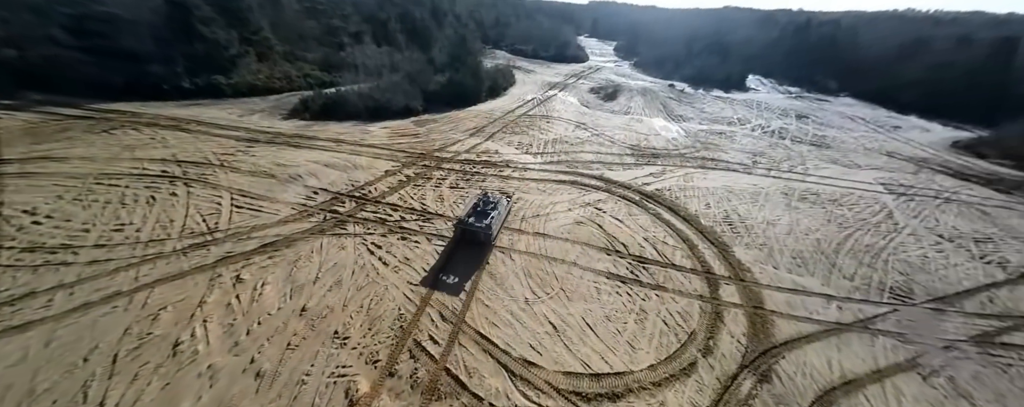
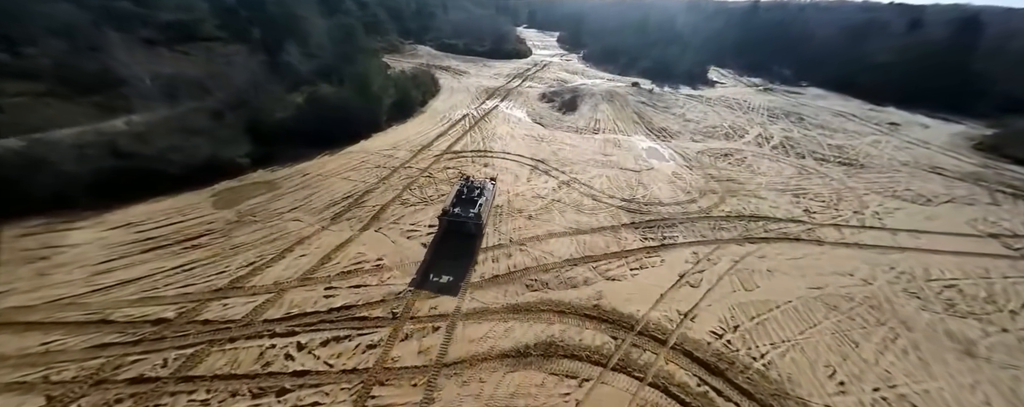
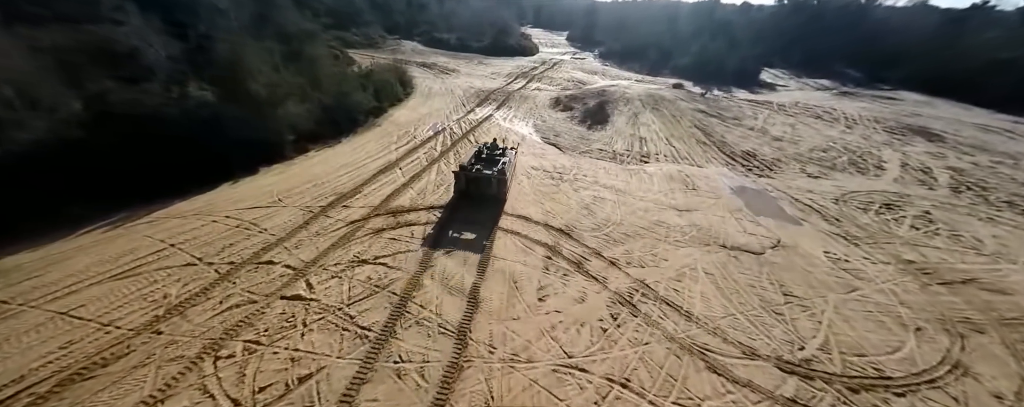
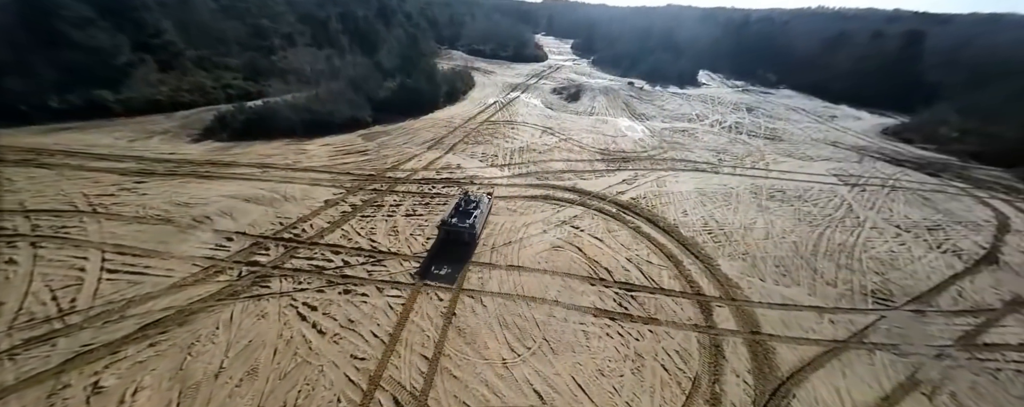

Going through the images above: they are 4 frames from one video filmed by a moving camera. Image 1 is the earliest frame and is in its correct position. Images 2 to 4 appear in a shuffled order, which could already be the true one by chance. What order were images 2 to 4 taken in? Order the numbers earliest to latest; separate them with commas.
4, 2, 3
